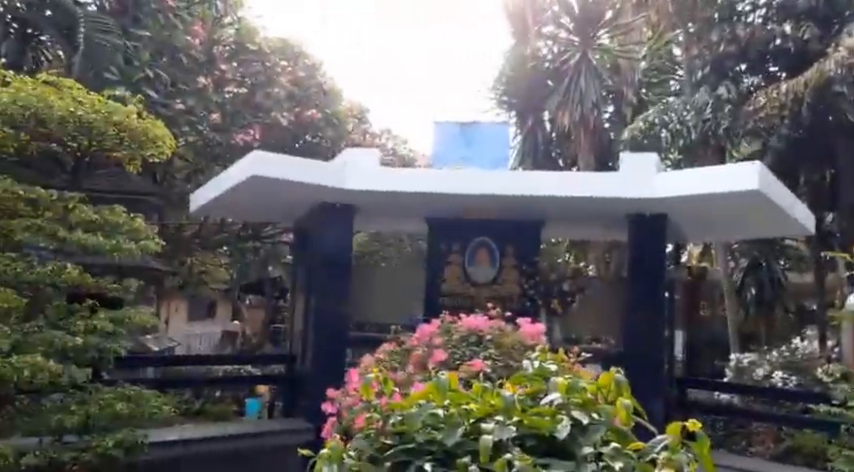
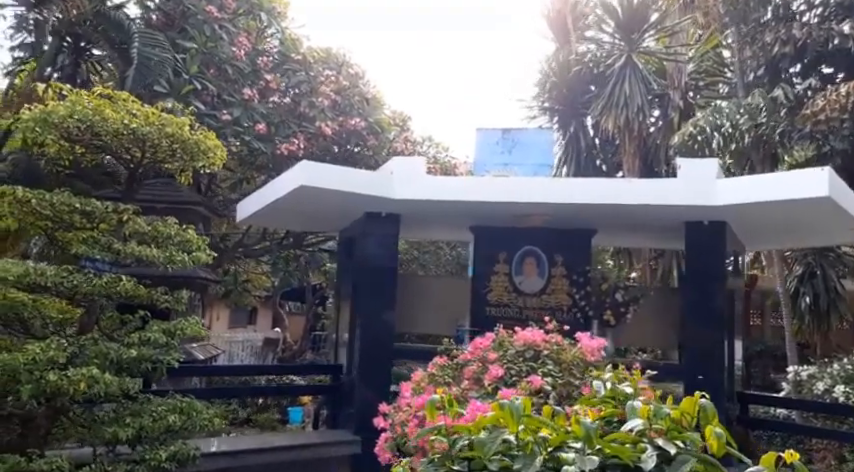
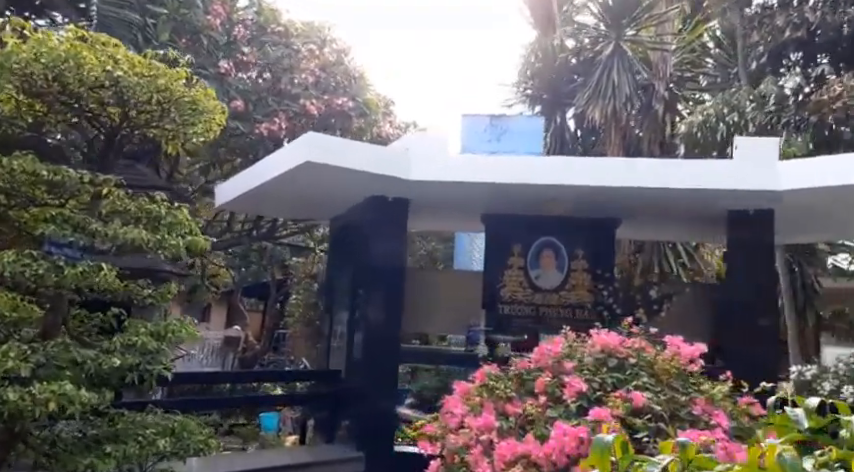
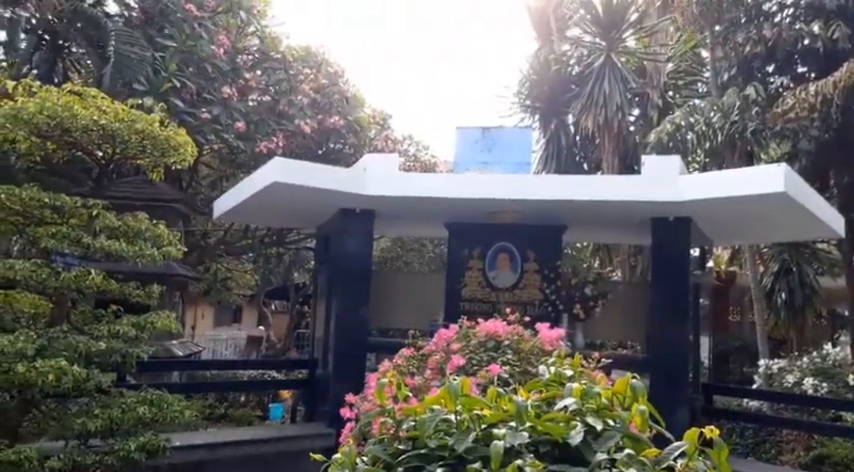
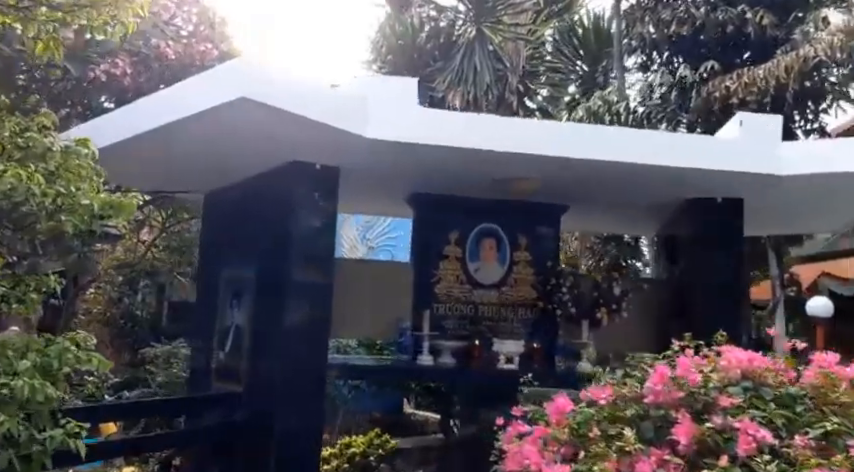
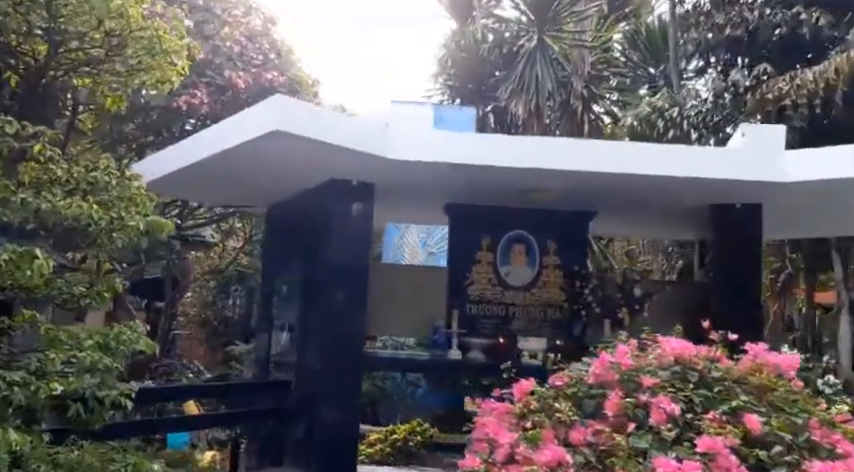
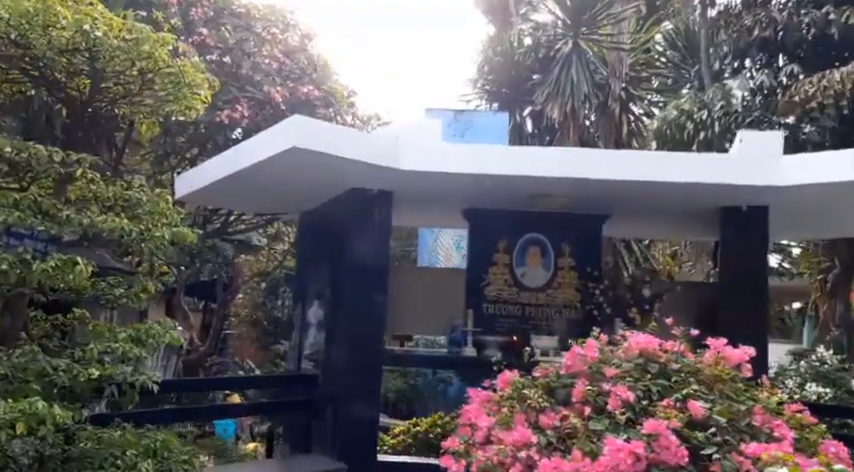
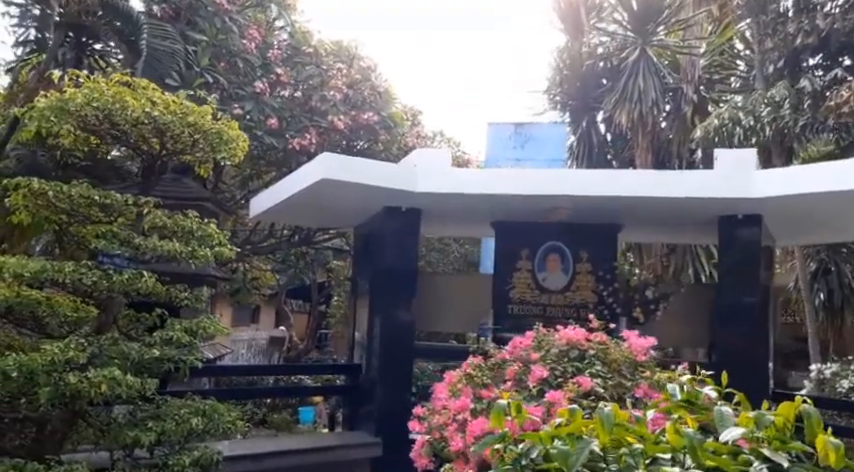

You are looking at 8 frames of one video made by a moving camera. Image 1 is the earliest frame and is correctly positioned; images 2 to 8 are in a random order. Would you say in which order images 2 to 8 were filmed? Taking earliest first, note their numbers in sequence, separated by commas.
4, 2, 8, 3, 7, 6, 5
